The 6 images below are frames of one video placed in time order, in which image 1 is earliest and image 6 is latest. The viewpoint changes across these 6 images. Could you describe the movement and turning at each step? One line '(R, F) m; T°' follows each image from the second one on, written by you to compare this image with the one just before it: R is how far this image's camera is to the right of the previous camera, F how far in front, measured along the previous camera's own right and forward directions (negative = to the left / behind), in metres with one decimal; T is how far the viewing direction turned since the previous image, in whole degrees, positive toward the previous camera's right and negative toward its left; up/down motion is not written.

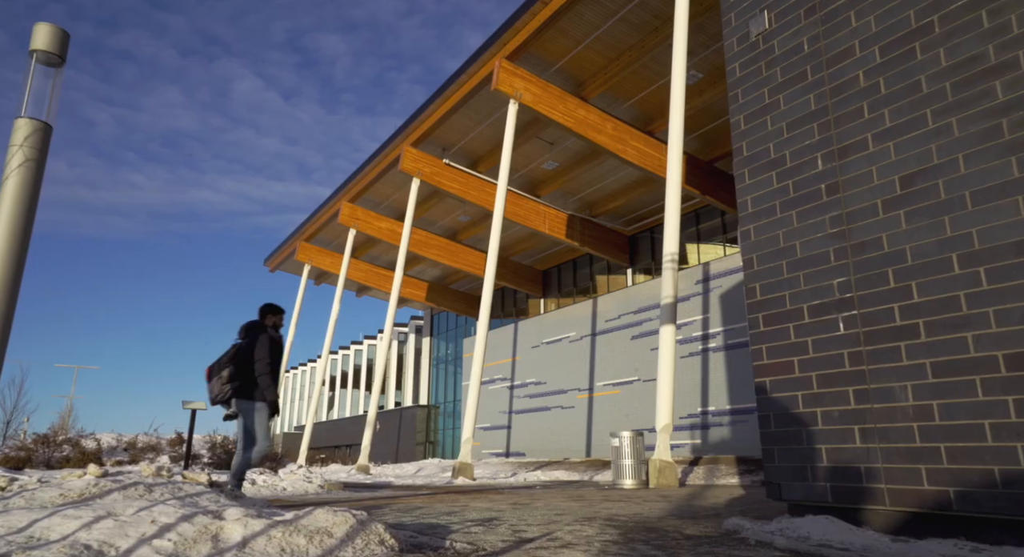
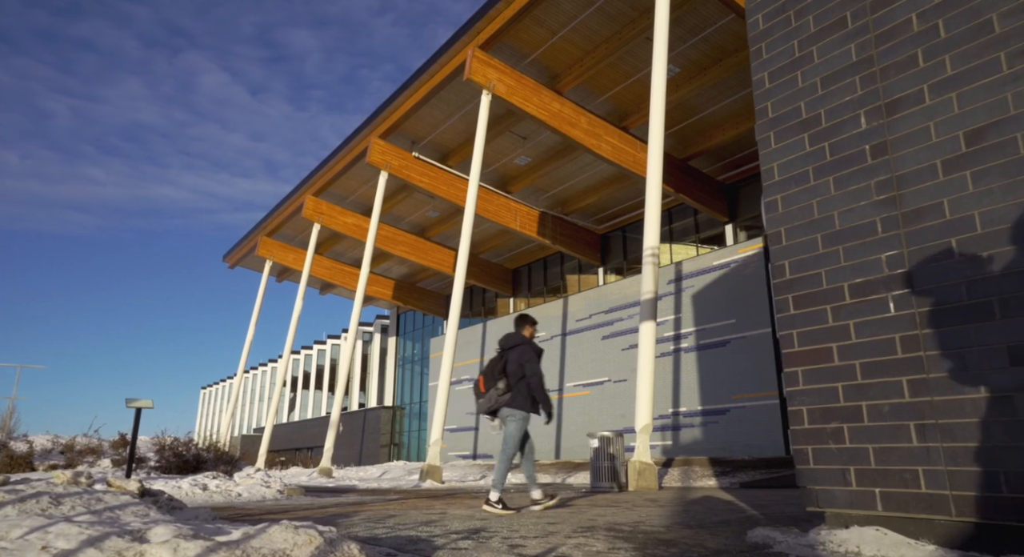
(-0.1, +0.4) m; +3°
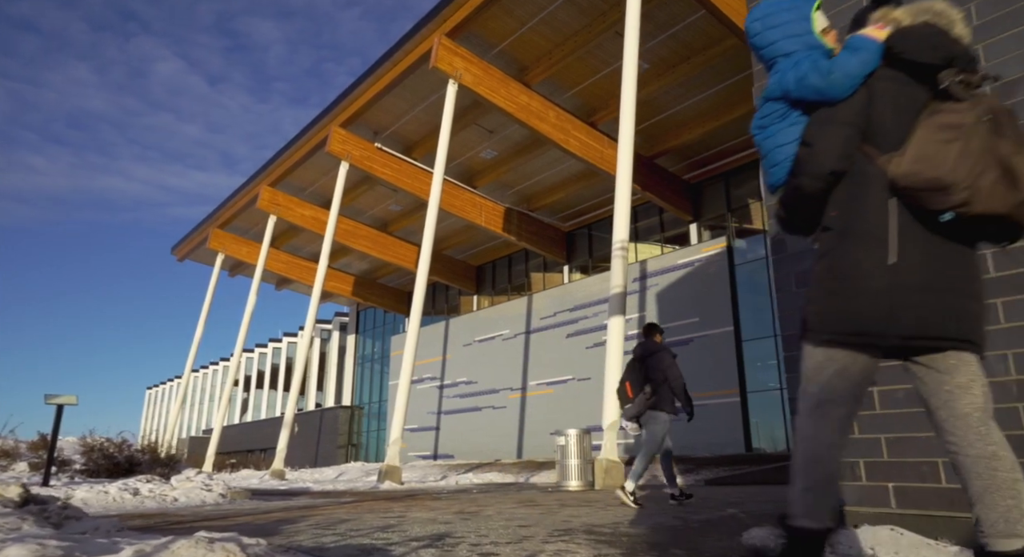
(0.0, +0.3) m; +3°
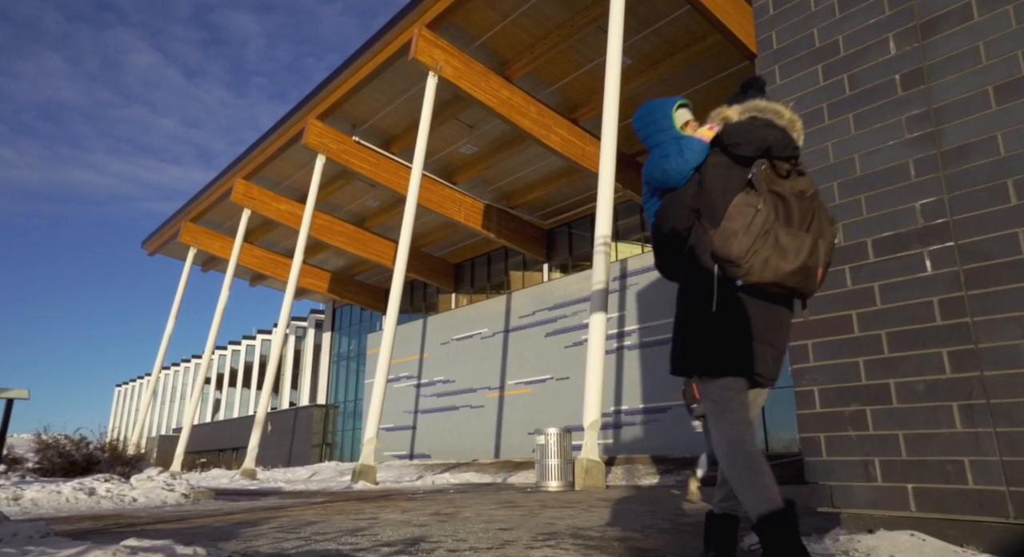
(0.0, +0.2) m; +2°
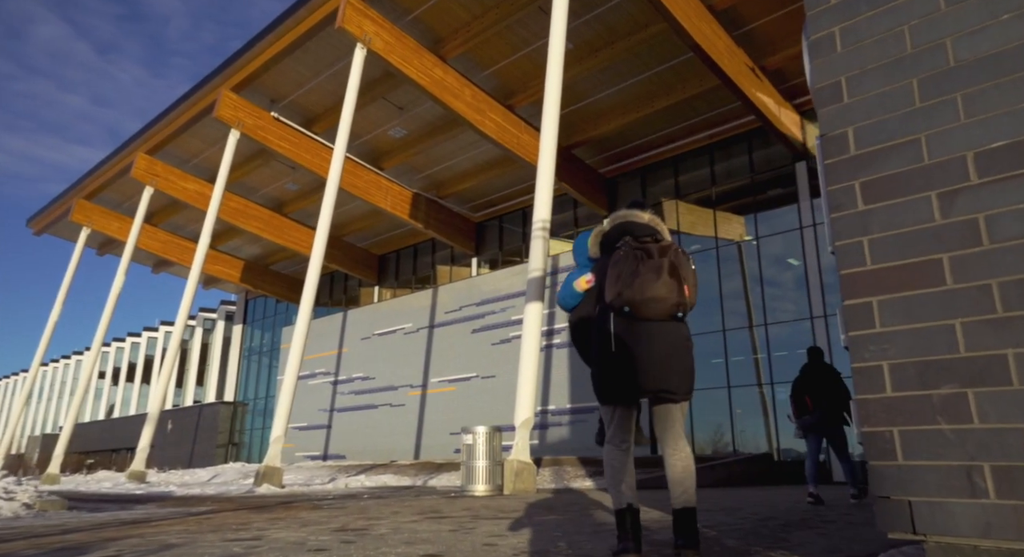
(0.0, +0.7) m; +7°
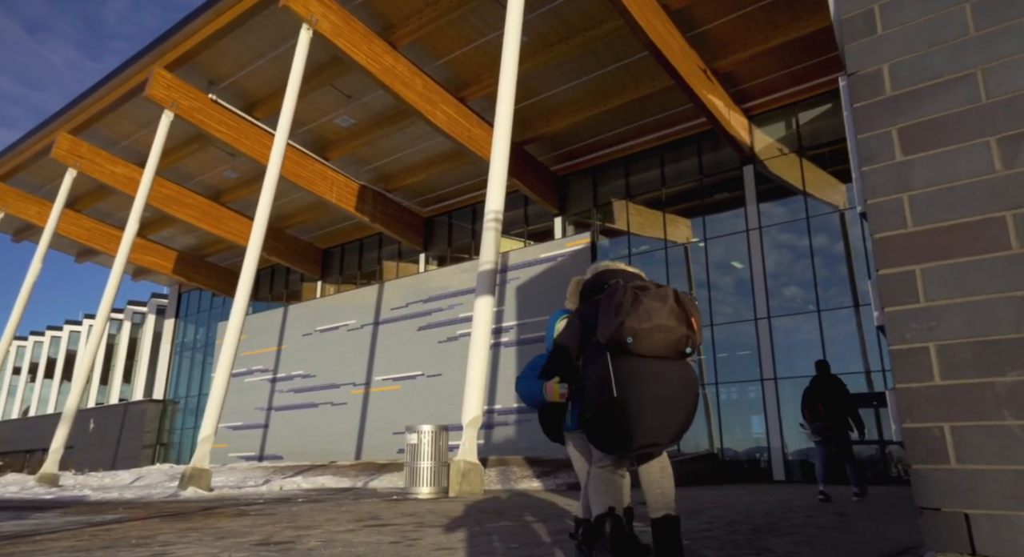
(0.0, +0.3) m; +5°
